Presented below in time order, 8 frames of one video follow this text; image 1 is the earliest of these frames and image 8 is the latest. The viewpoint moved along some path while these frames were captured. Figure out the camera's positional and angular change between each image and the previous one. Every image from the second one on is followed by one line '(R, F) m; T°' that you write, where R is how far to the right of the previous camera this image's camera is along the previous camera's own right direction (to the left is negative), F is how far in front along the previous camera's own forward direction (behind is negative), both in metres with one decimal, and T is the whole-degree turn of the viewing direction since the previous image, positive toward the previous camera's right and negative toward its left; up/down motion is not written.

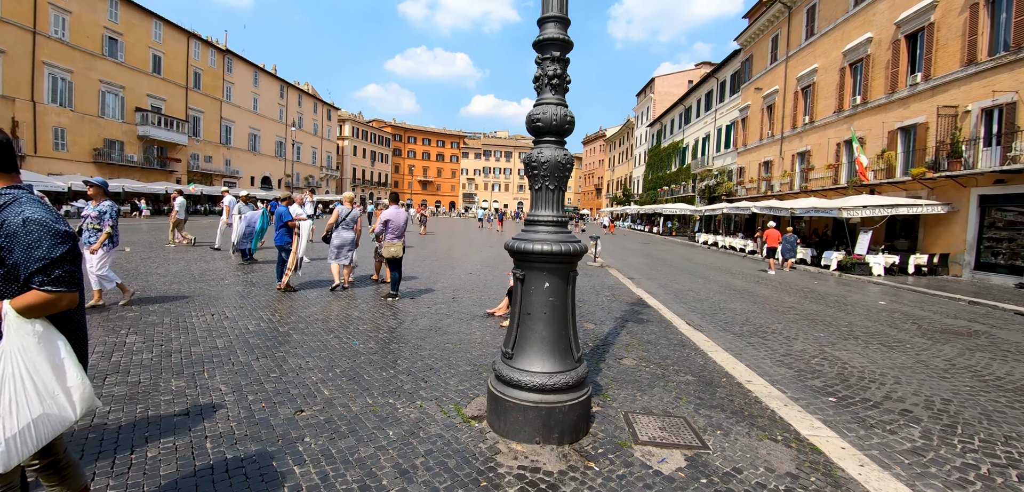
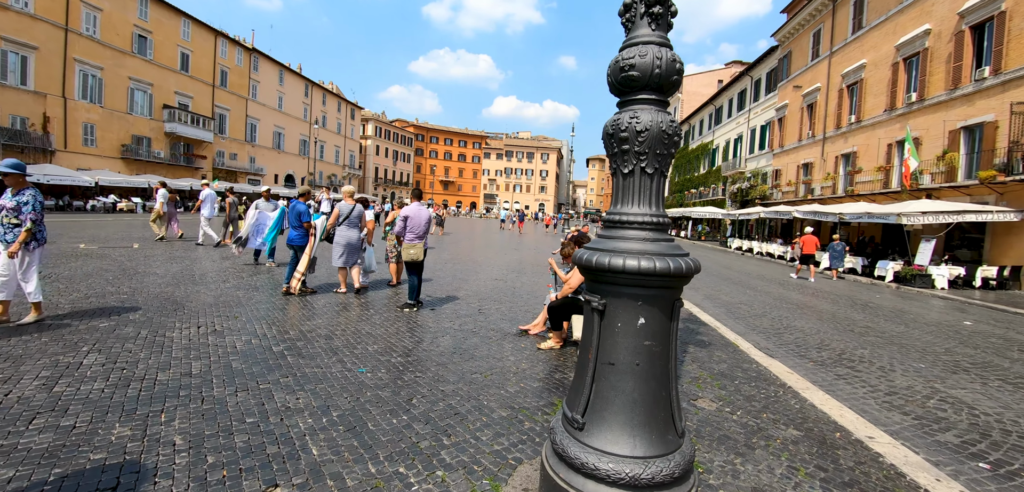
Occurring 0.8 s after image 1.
(-0.2, +0.9) m; -2°
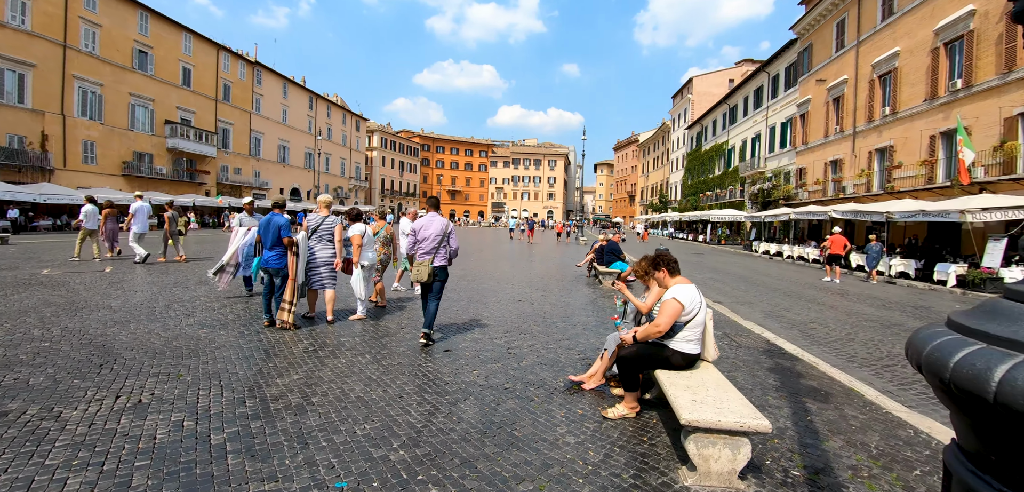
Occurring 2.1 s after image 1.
(-0.3, +1.3) m; -1°
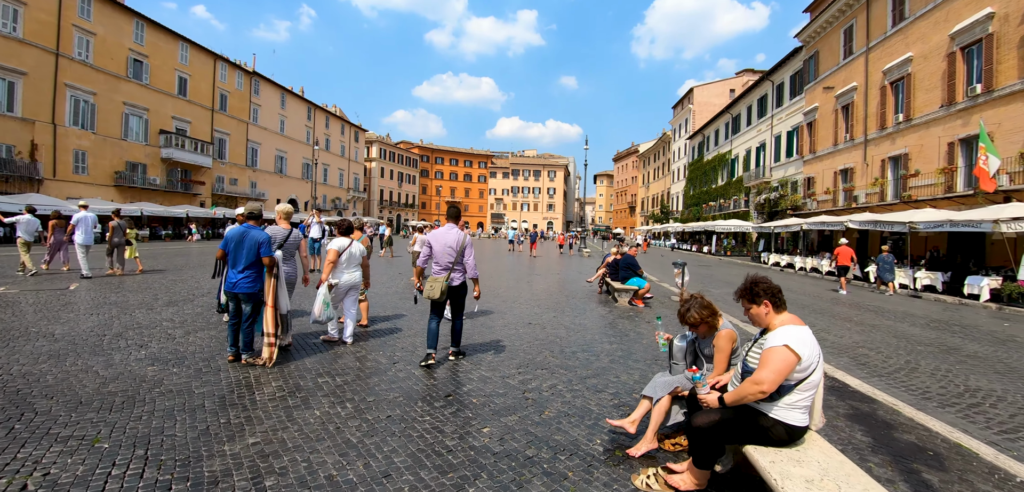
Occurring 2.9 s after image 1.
(-0.1, +0.8) m; 0°
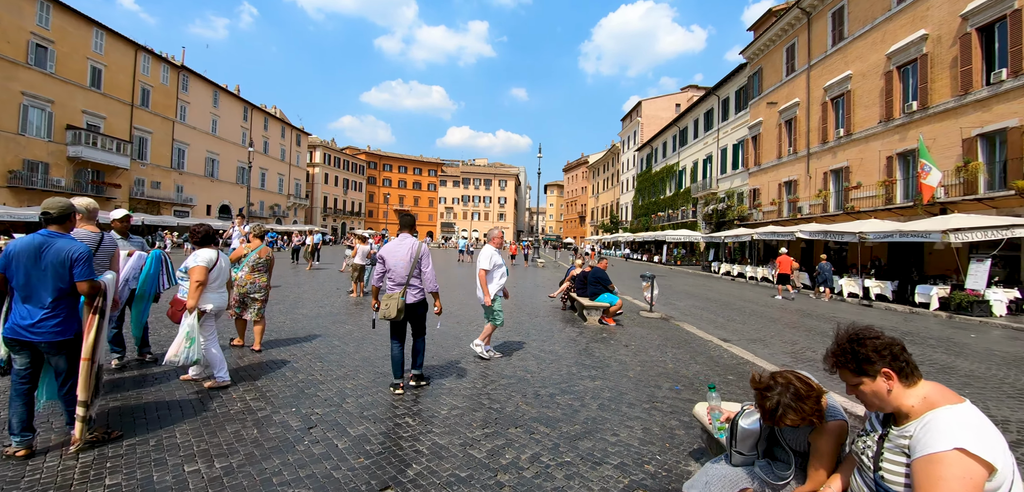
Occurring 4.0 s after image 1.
(-0.1, +1.1) m; +6°
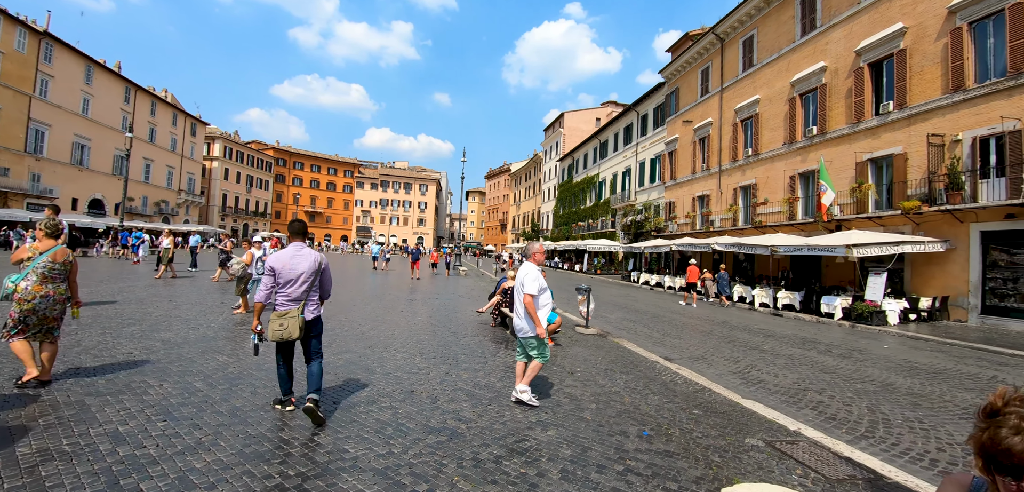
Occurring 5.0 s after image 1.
(-0.1, +1.0) m; +10°
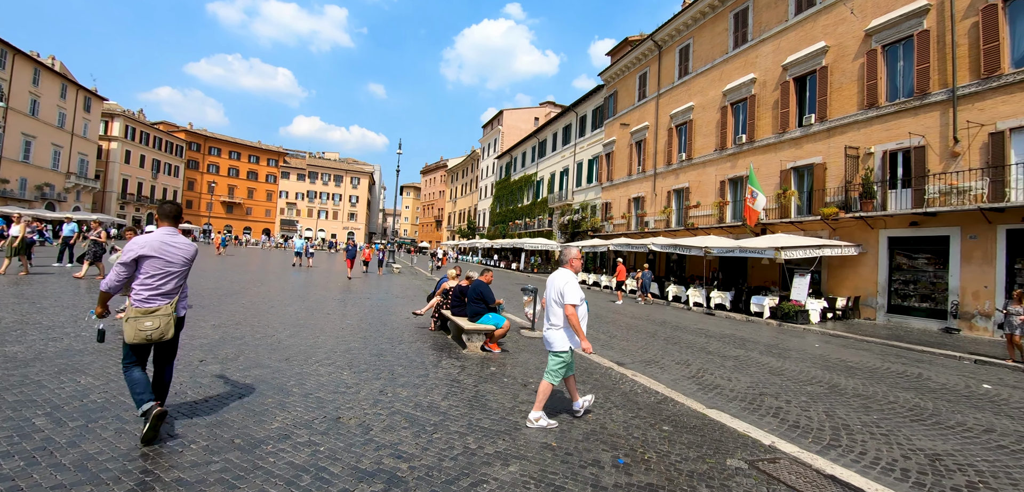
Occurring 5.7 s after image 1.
(-0.2, +0.7) m; +8°
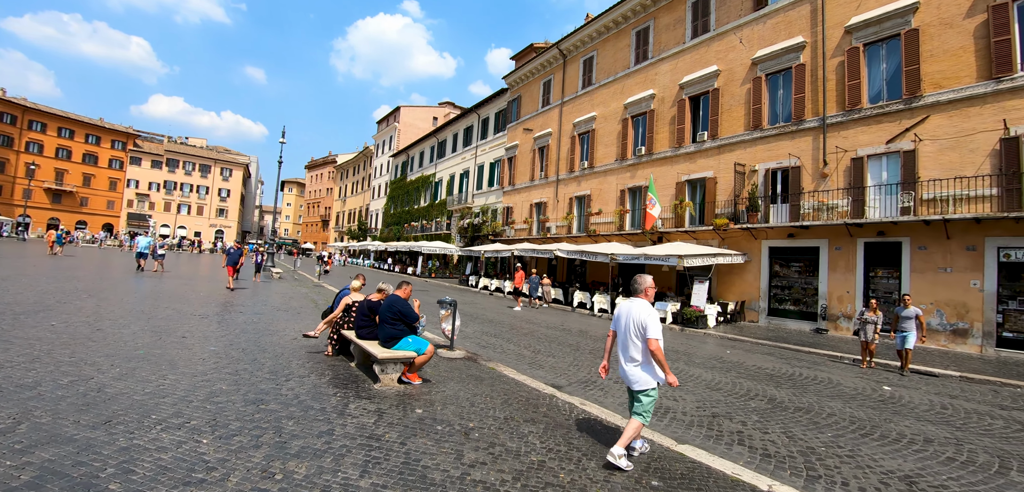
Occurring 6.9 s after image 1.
(-0.4, +1.0) m; +14°
